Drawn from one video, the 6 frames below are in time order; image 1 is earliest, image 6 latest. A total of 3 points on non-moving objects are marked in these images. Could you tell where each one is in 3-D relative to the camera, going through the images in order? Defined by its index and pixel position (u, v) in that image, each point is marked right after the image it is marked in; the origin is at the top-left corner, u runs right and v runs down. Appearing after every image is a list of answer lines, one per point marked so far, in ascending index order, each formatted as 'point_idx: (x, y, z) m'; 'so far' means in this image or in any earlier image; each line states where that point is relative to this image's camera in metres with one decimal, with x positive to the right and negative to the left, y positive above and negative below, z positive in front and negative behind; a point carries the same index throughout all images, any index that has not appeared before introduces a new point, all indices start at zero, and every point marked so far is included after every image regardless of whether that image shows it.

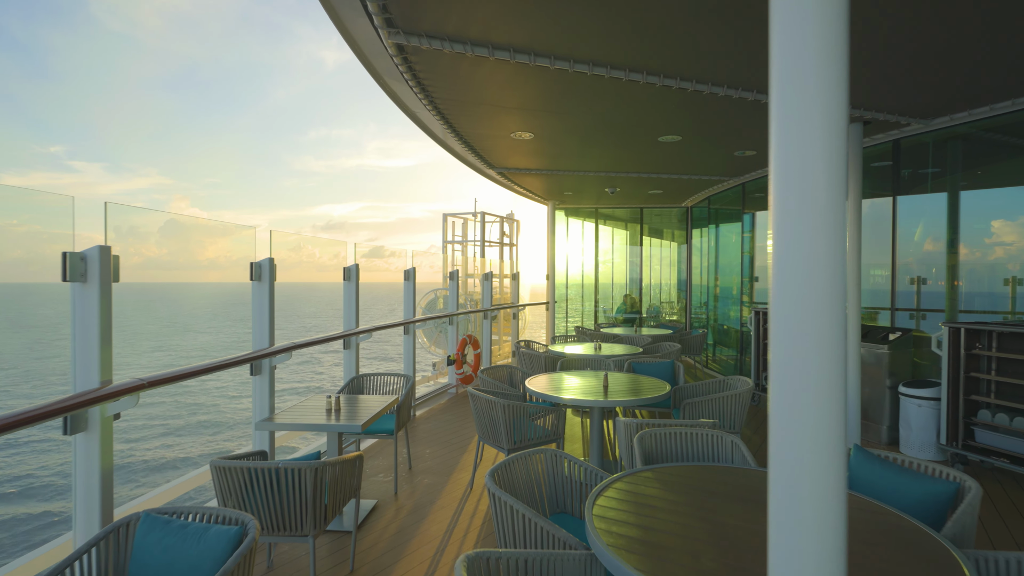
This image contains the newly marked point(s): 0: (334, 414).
0: (-1.2, -0.8, +3.4) m
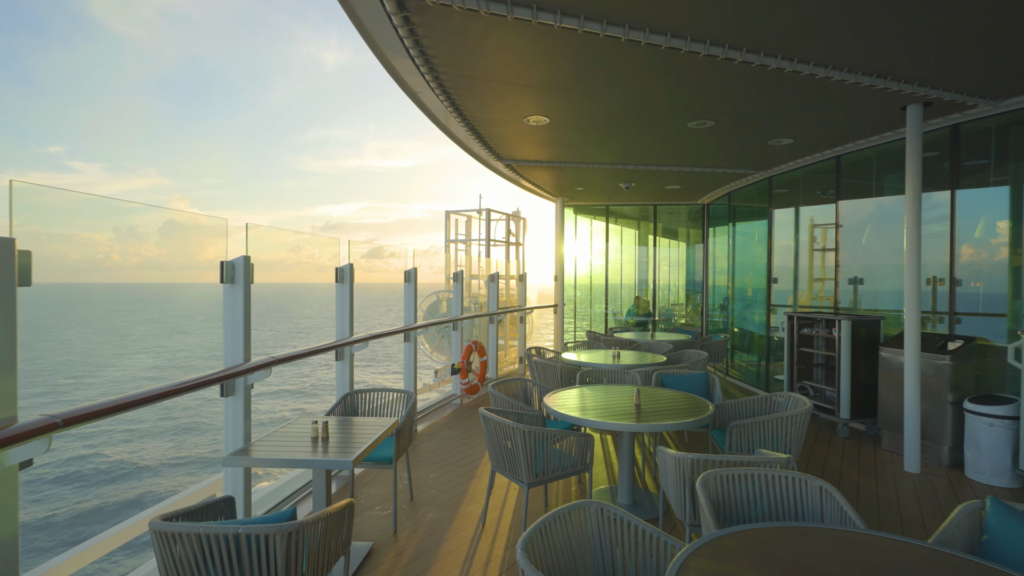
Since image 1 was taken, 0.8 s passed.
0: (-1.0, -0.8, +2.8) m
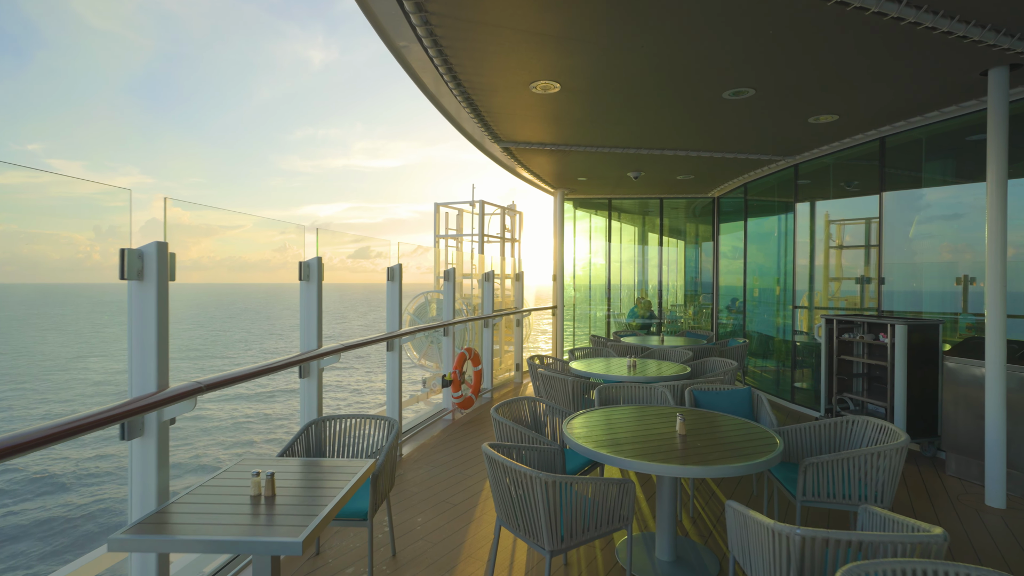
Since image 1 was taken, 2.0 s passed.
0: (-1.0, -0.8, +2.0) m
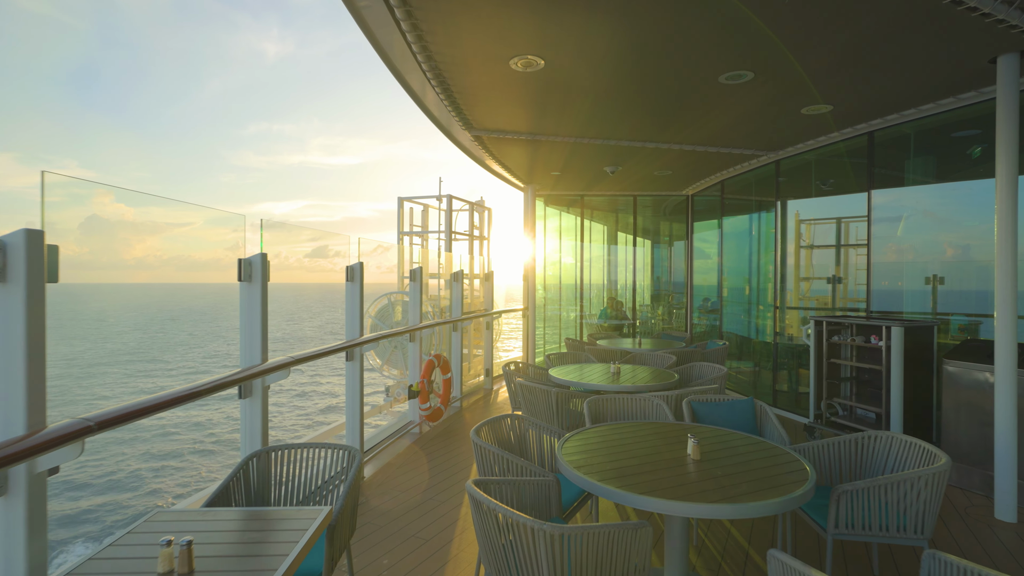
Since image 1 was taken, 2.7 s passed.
0: (-1.0, -0.9, +1.5) m
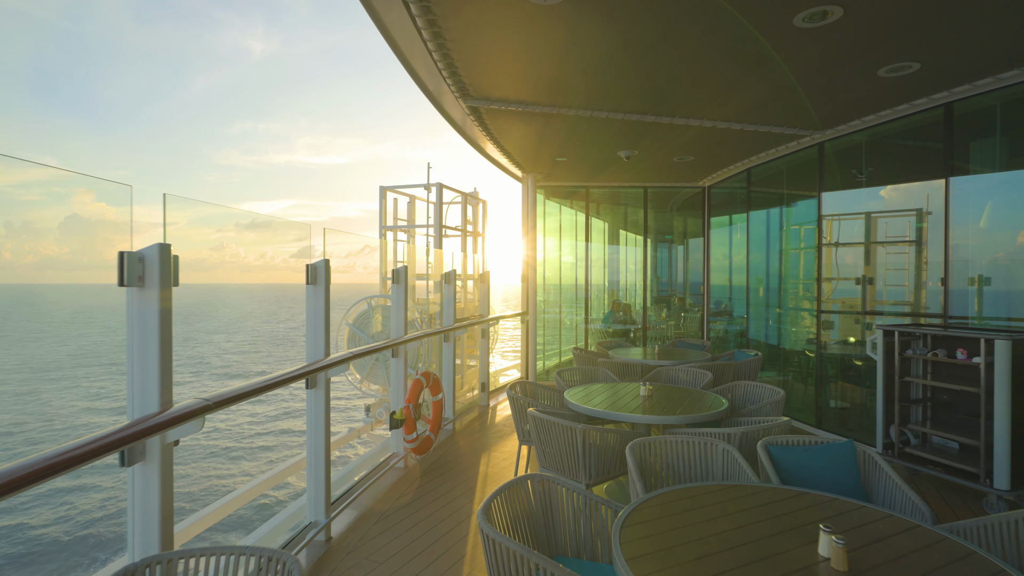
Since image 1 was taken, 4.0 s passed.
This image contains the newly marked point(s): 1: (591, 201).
0: (-0.9, -0.9, +0.6) m
1: (+1.3, +1.5, +8.8) m
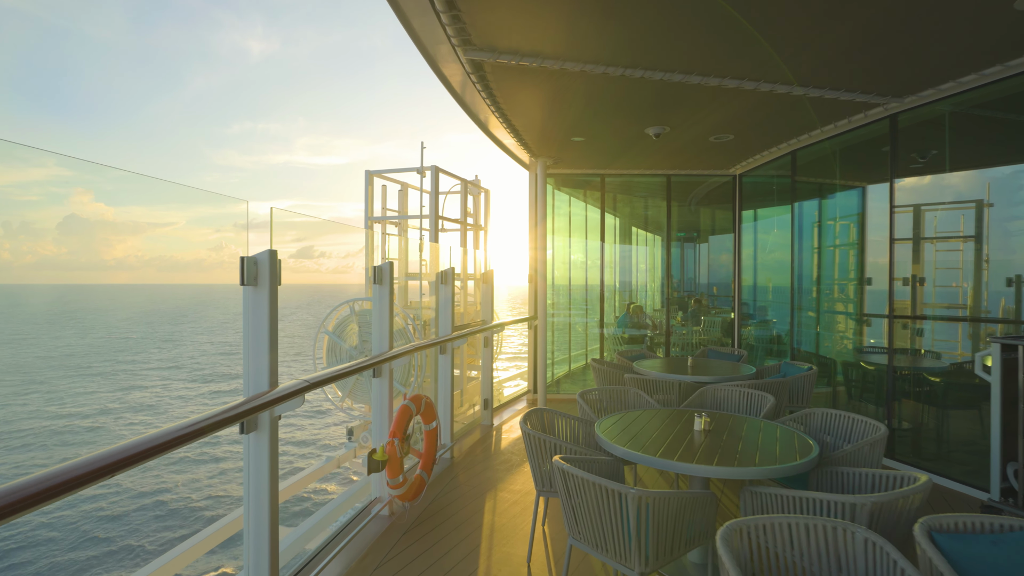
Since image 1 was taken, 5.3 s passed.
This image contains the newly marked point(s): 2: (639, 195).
0: (-0.8, -0.9, -0.2) m
1: (+1.4, +1.5, +8.0) m
2: (+1.8, +1.4, +8.0) m
